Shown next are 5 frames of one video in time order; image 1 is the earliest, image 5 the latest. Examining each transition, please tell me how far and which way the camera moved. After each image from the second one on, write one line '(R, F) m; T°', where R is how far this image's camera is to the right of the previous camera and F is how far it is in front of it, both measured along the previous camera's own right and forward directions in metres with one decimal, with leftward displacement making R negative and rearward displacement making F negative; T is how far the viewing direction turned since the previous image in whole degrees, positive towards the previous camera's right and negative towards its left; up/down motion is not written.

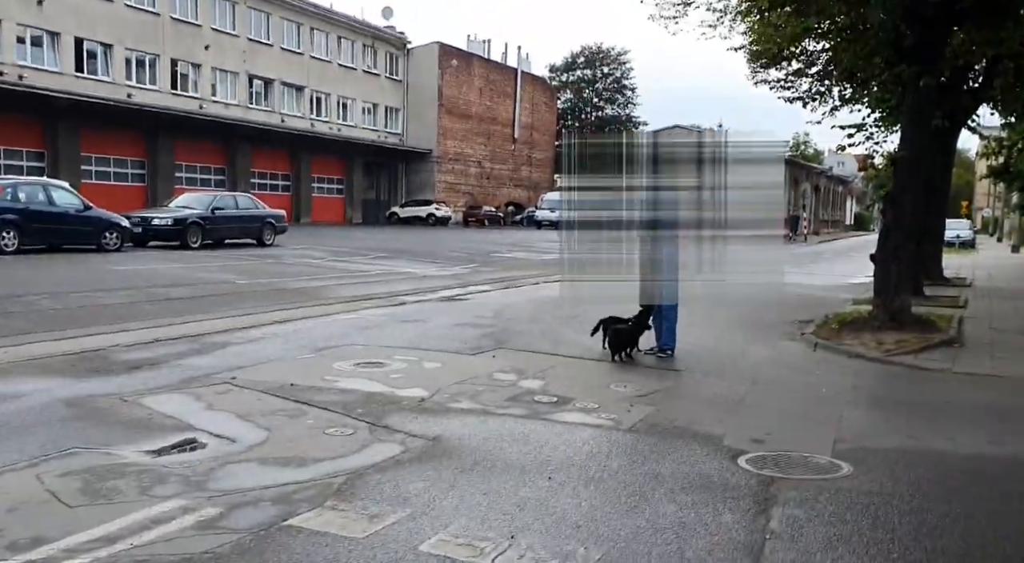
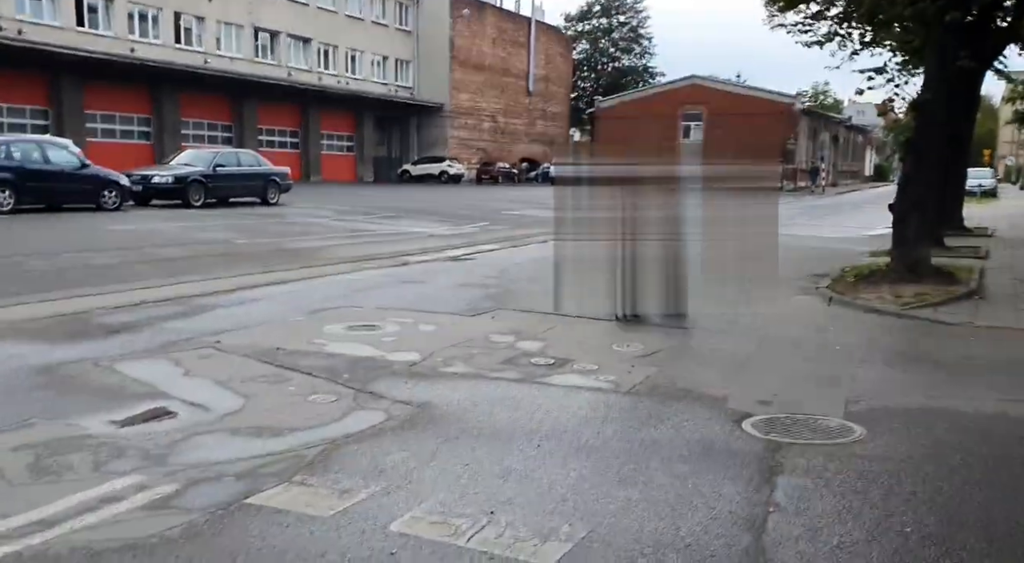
(+0.2, +0.3) m; -1°
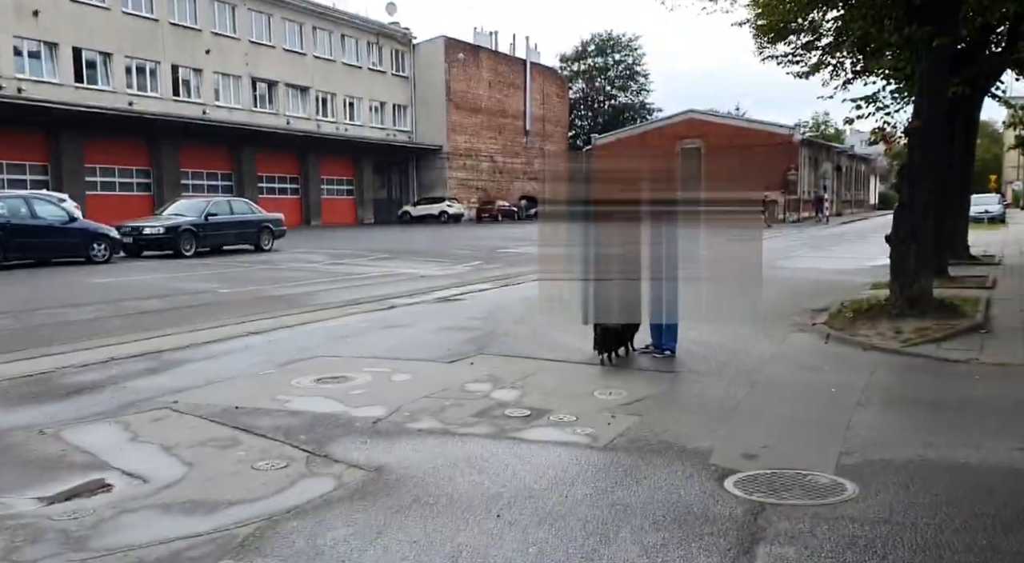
(+0.3, +0.3) m; 0°
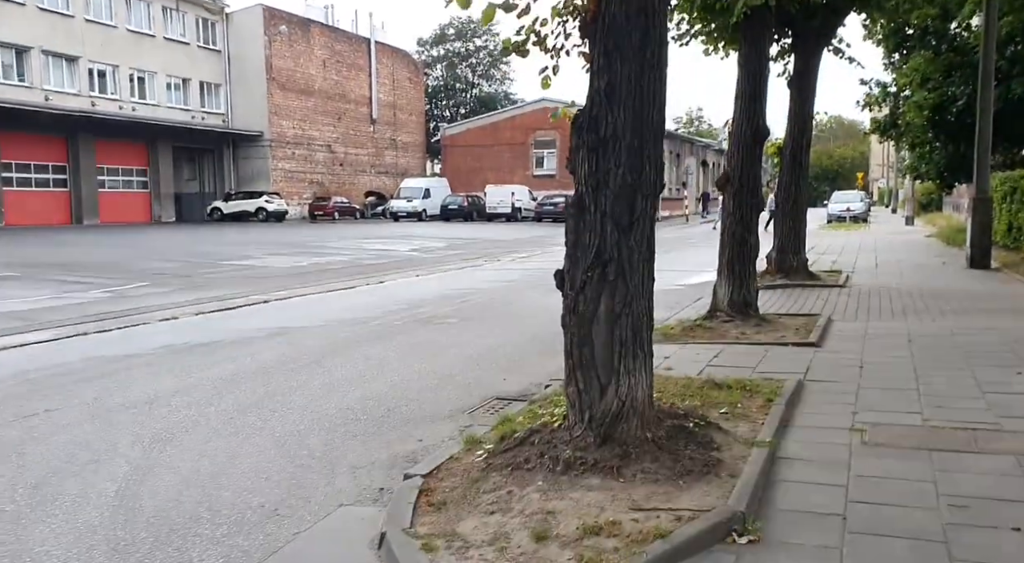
(+3.9, +5.9) m; +7°
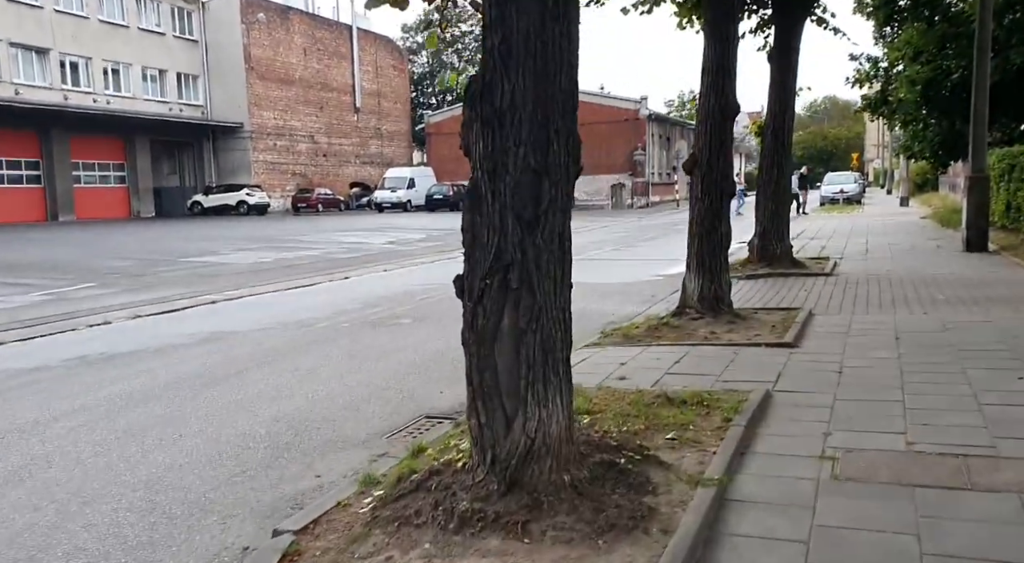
(+0.5, +0.9) m; 0°
